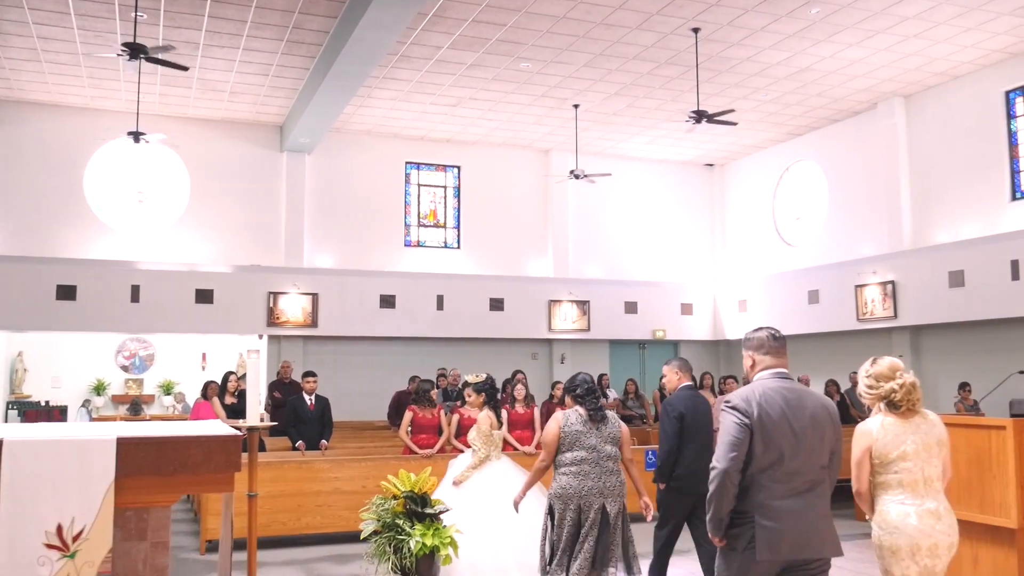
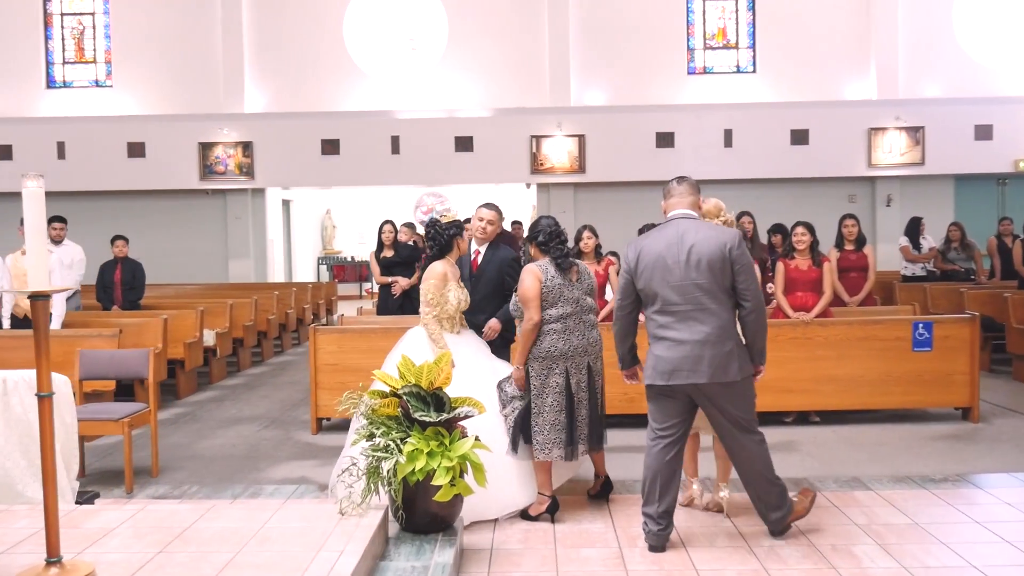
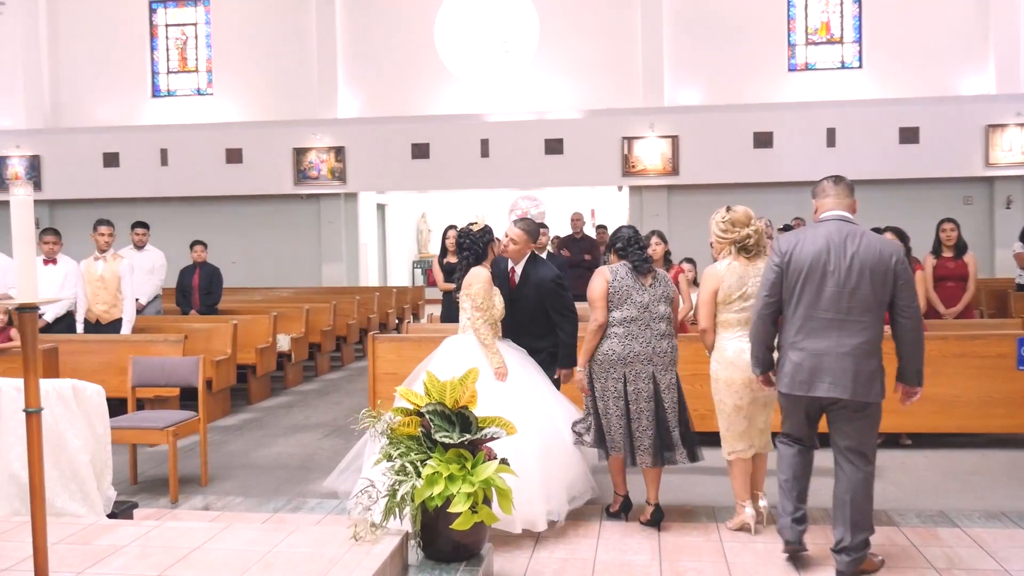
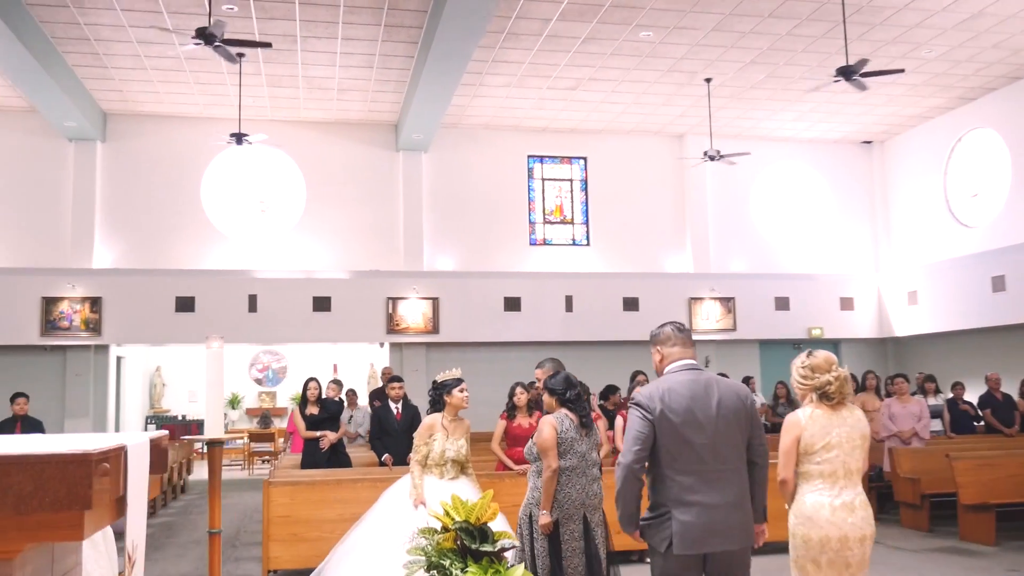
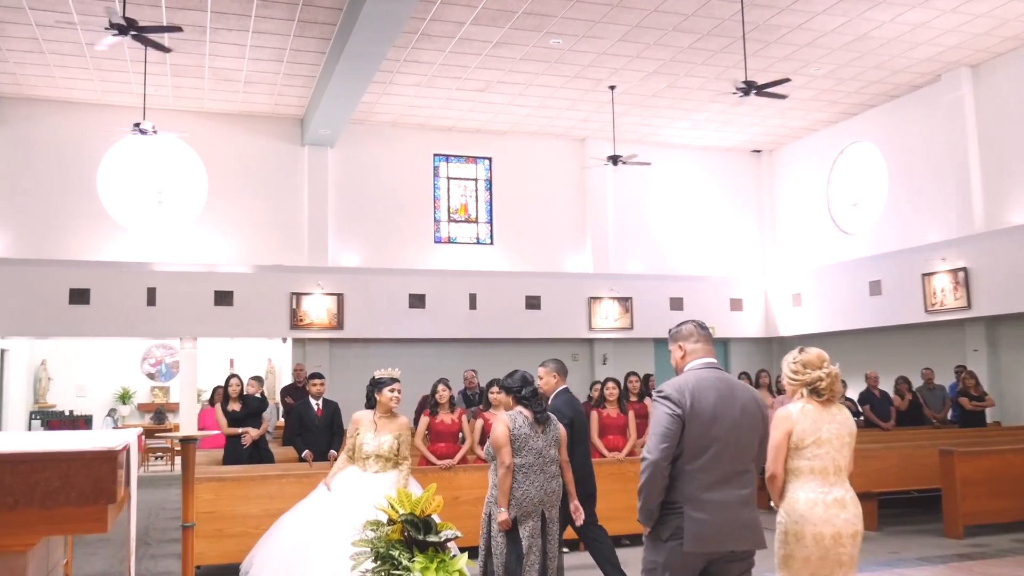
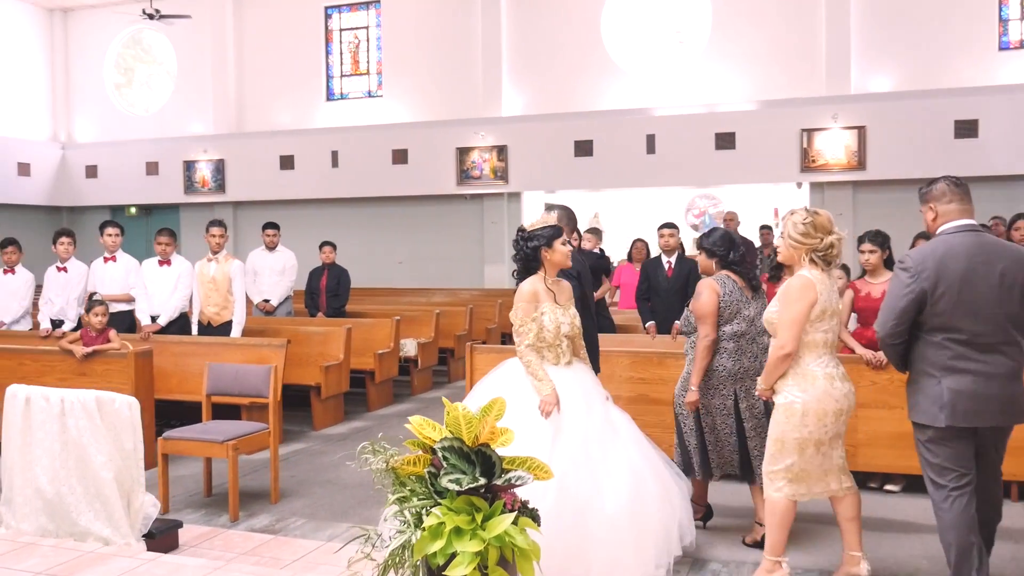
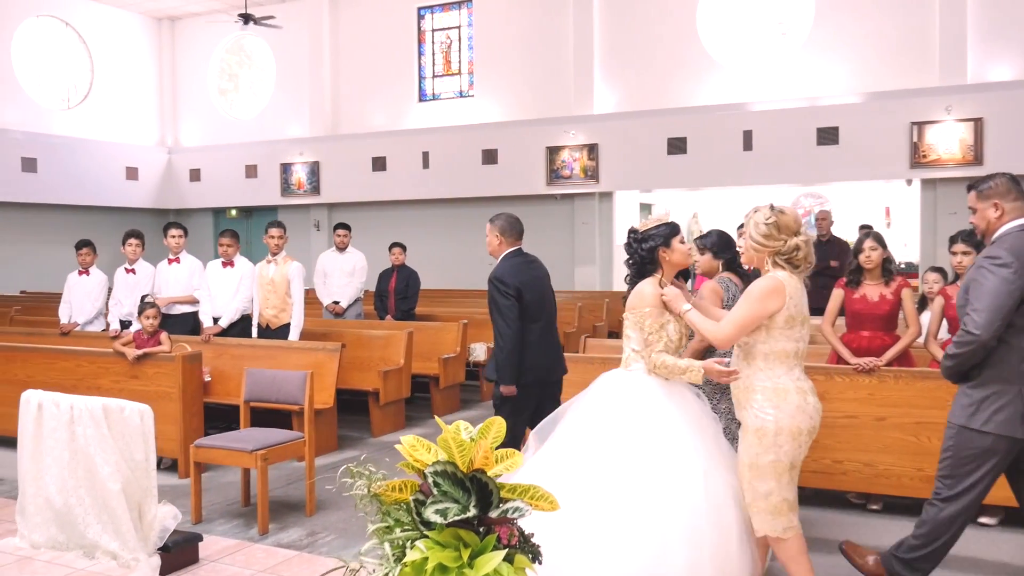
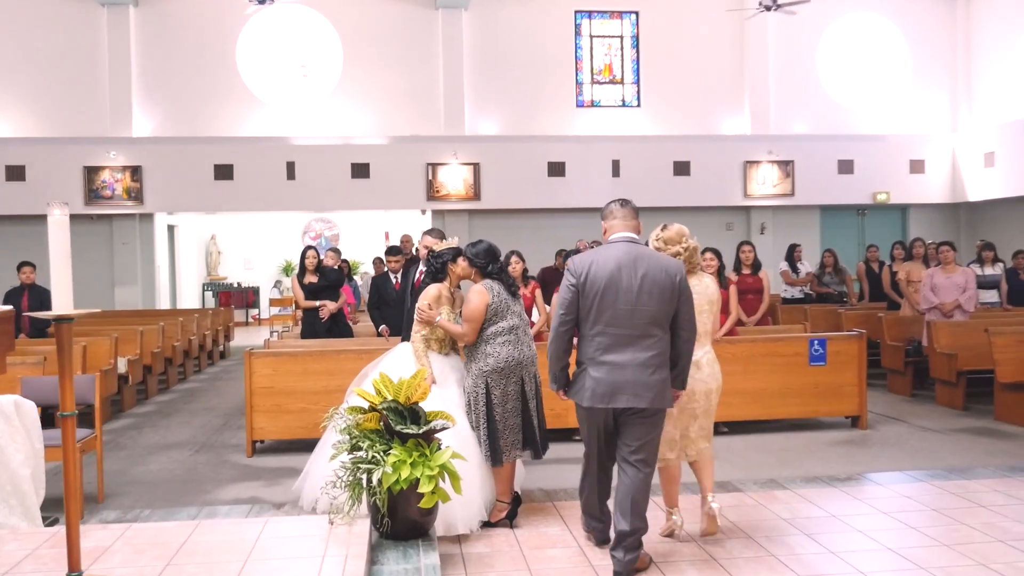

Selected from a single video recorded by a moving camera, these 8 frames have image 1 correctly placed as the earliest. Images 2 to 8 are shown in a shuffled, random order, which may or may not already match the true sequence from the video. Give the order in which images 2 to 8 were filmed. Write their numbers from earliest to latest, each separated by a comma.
5, 4, 8, 2, 3, 6, 7
